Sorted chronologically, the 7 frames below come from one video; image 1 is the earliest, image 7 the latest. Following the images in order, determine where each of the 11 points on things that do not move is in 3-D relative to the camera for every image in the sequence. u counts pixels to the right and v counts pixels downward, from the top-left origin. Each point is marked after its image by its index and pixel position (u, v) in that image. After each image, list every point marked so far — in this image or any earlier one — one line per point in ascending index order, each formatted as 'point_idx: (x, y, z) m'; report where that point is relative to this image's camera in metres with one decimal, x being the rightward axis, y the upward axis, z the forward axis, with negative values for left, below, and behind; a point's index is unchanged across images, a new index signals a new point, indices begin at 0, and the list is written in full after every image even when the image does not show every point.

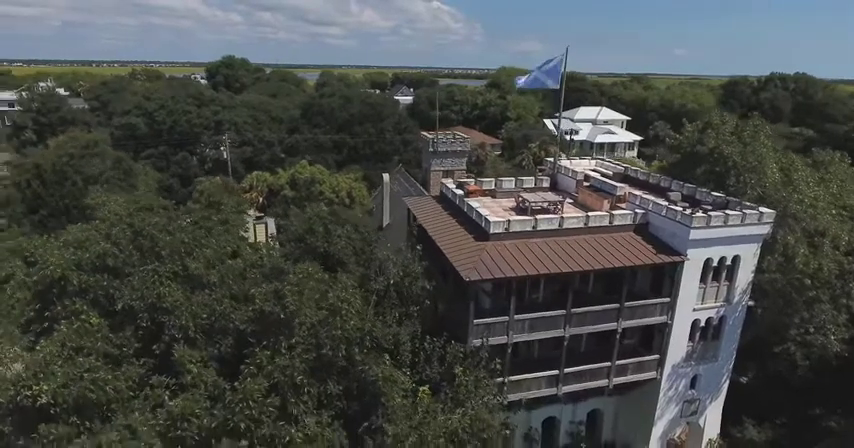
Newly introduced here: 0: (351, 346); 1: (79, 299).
0: (-2.3, -3.9, +18.8) m
1: (-12.0, -2.6, +19.8) m
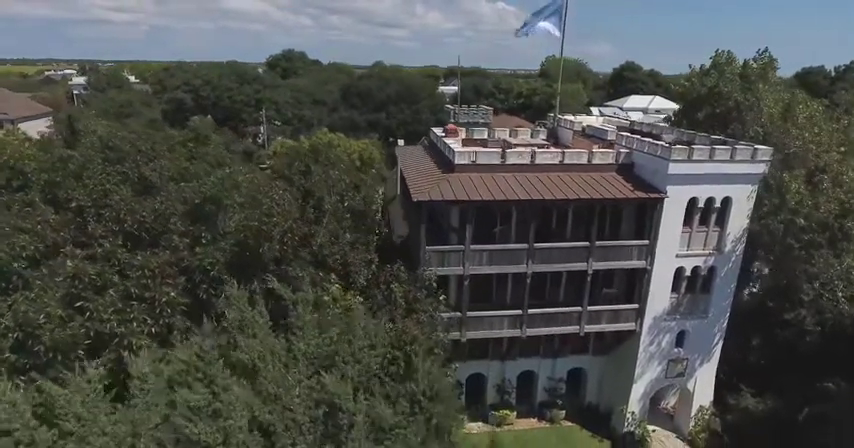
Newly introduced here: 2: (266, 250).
0: (-4.8, -0.5, +18.7) m
1: (-14.3, +1.1, +21.0) m
2: (-5.2, -0.9, +18.5) m
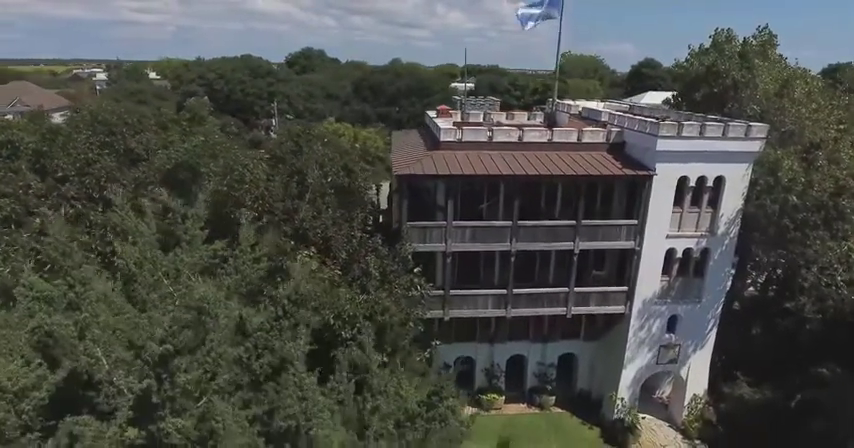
0: (-5.7, +0.6, +18.7) m
1: (-15.0, +2.3, +21.5) m
2: (-6.1, +0.2, +18.5) m
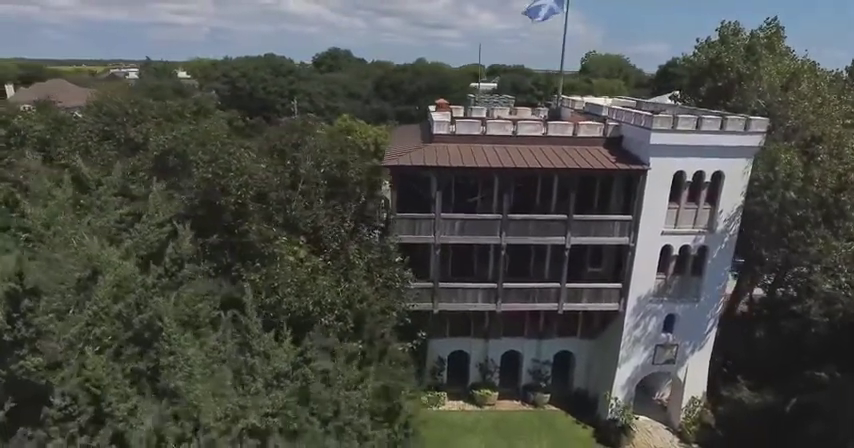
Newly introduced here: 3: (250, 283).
0: (-6.4, +1.0, +19.1) m
1: (-15.5, +2.9, +22.4) m
2: (-6.7, +0.6, +18.9) m
3: (-5.7, -1.9, +18.7) m
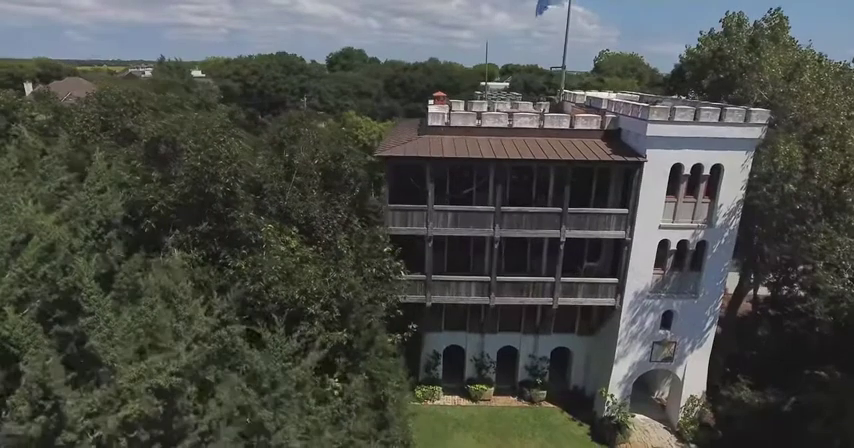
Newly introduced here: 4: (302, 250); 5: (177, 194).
0: (-6.8, +1.4, +19.1) m
1: (-15.8, +3.4, +22.7) m
2: (-7.1, +1.1, +19.0) m
3: (-6.2, -1.5, +18.7) m
4: (-4.2, -0.9, +19.5) m
5: (-8.3, +1.0, +19.2) m
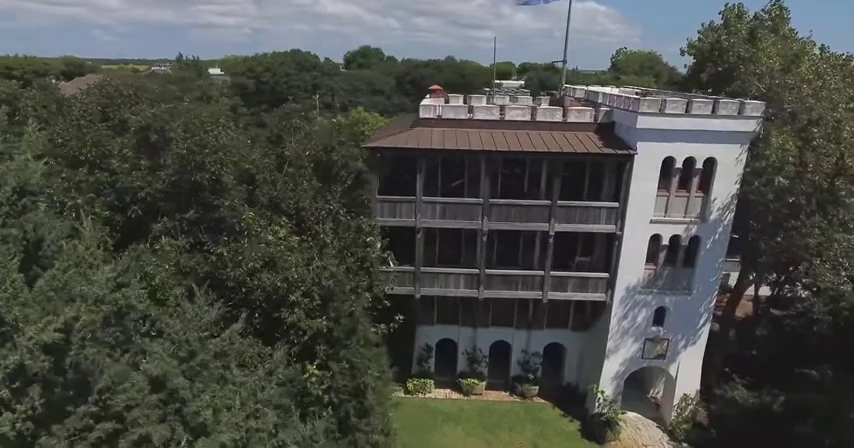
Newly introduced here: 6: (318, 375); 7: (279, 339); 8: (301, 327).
0: (-7.3, +1.8, +19.4) m
1: (-16.2, +3.9, +23.3) m
2: (-7.7, +1.5, +19.3) m
3: (-6.8, -1.1, +19.0) m
4: (-4.8, -0.5, +19.7) m
5: (-8.9, +1.4, +19.5) m
6: (-3.5, -4.9, +18.5) m
7: (-5.0, -3.8, +19.2) m
8: (-4.1, -3.3, +18.6) m
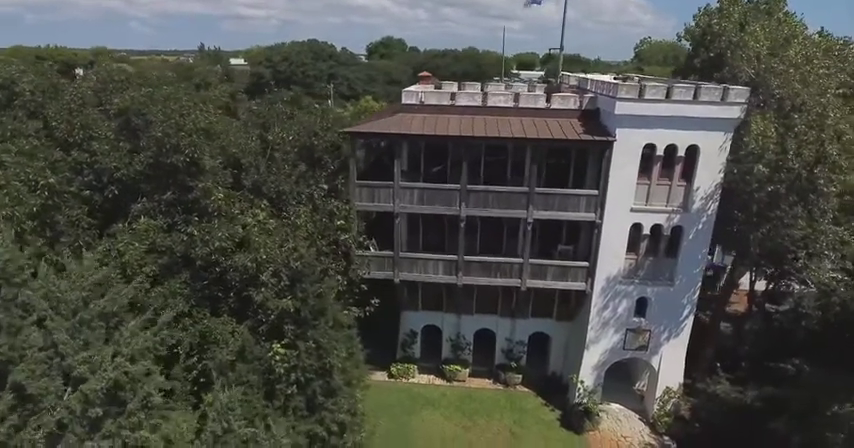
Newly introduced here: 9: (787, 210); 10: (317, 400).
0: (-8.3, +2.5, +19.9) m
1: (-16.9, +4.7, +24.3) m
2: (-8.8, +2.2, +19.8) m
3: (-7.9, -0.5, +19.5) m
4: (-5.8, +0.1, +20.1) m
5: (-9.9, +2.1, +20.1) m
6: (-4.7, -4.3, +18.9) m
7: (-6.1, -3.2, +19.6) m
8: (-5.3, -2.7, +18.9) m
9: (+12.4, +0.5, +19.6) m
10: (-3.7, -5.9, +19.3) m
